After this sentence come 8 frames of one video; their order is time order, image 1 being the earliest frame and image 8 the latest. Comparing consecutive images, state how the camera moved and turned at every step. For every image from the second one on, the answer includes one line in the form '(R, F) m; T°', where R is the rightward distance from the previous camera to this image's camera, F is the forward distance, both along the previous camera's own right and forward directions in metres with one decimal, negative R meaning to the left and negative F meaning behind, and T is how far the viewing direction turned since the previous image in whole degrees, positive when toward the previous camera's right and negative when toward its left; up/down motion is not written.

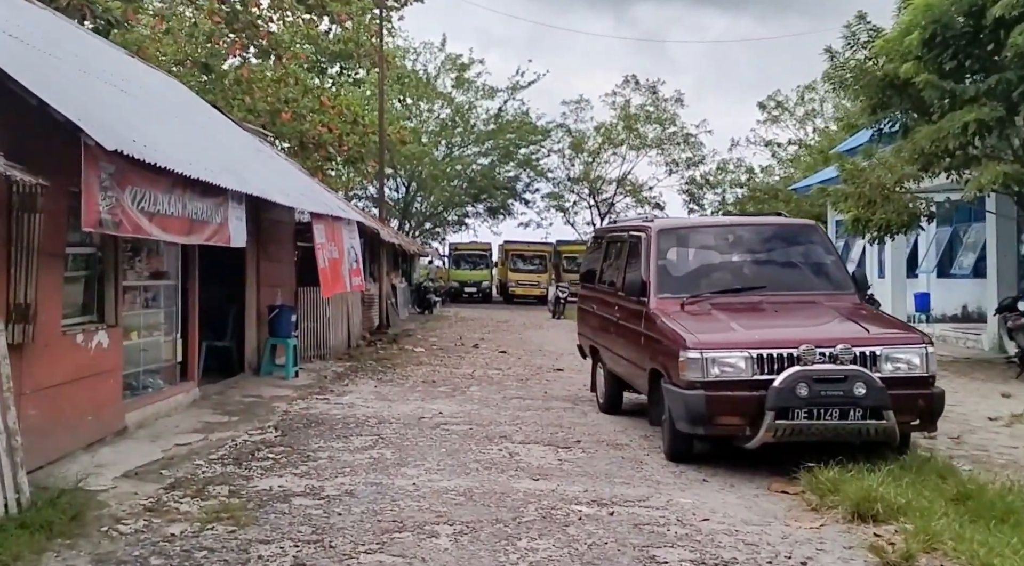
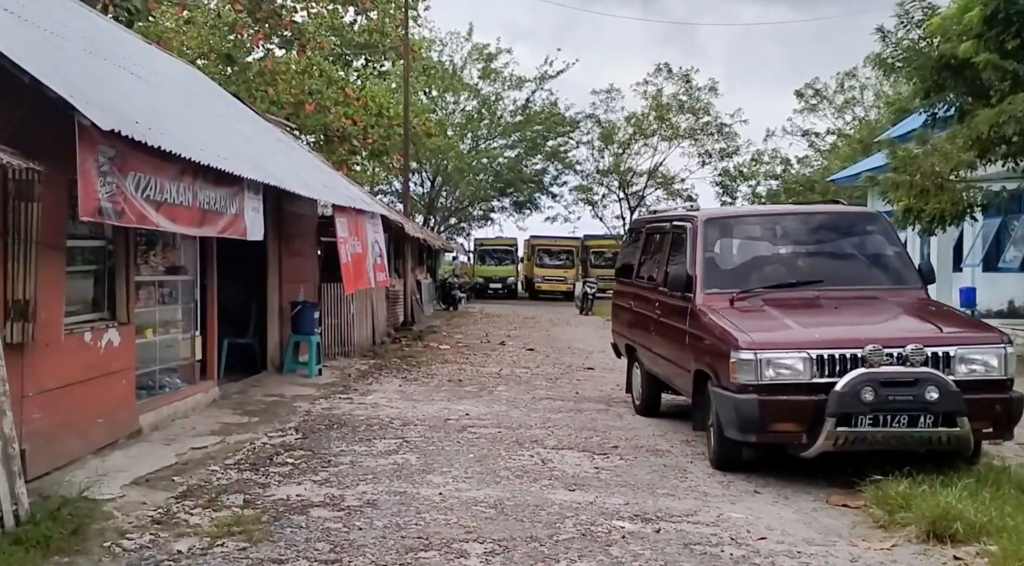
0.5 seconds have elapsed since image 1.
(-0.1, +0.5) m; -2°
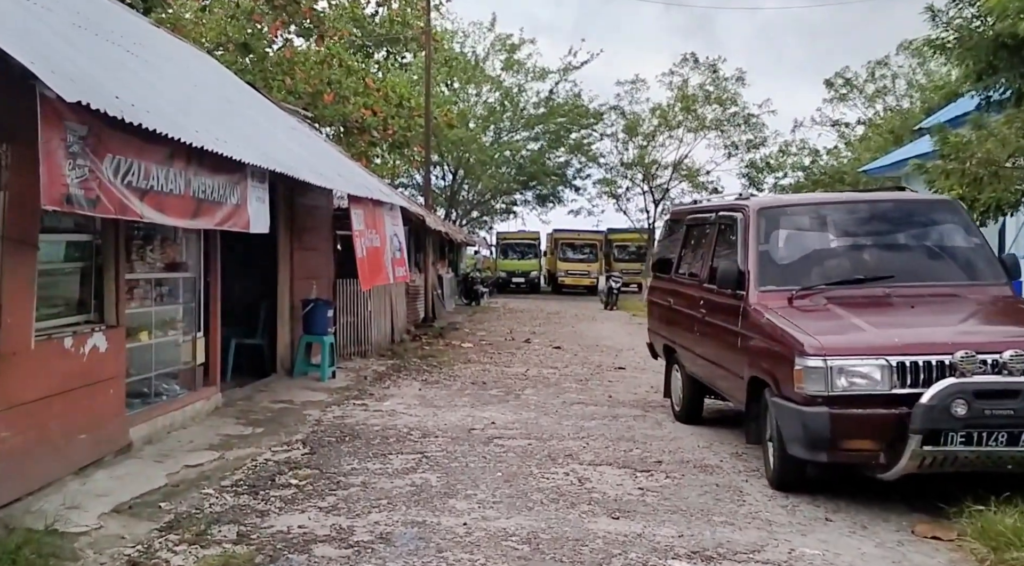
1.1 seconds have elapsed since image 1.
(-0.1, +0.8) m; -1°
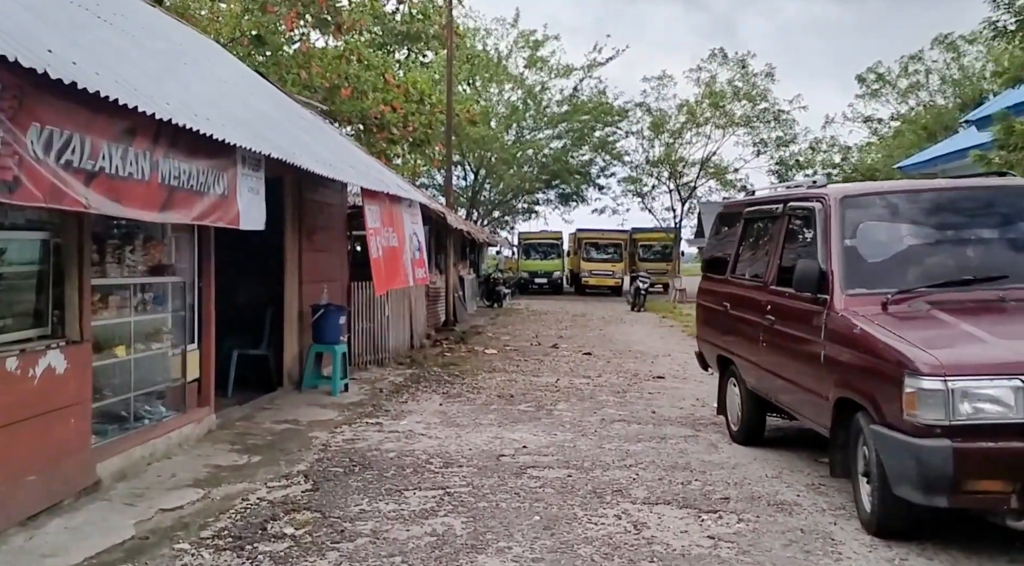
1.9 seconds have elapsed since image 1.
(-0.1, +1.0) m; -1°
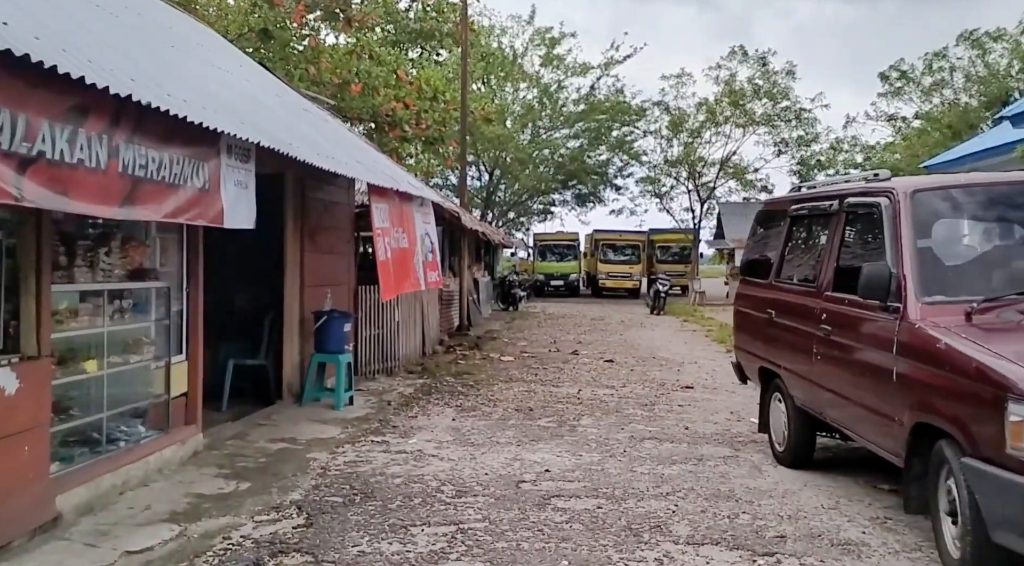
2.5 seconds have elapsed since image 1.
(0.0, +0.7) m; -1°
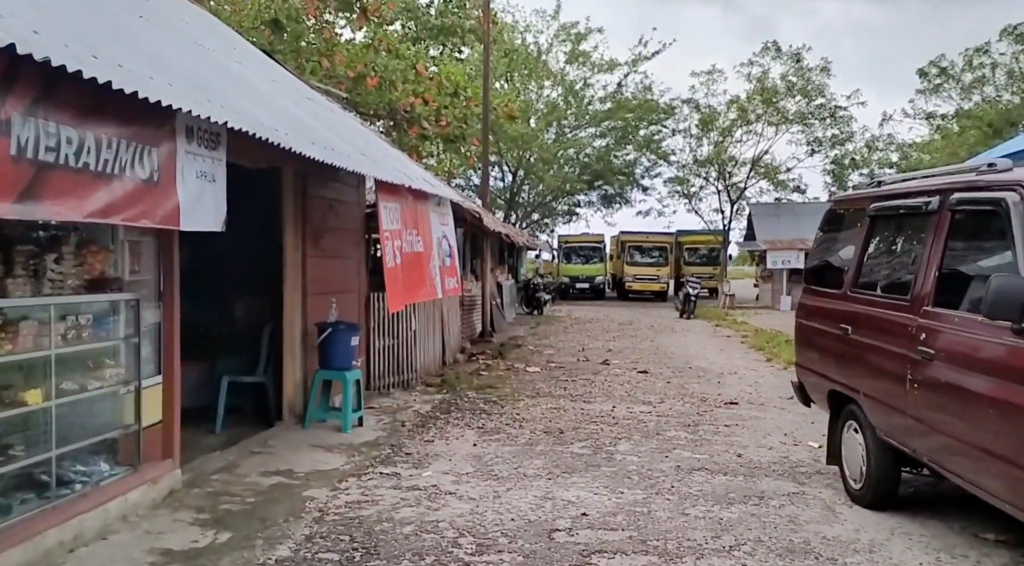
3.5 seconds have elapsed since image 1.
(0.0, +0.9) m; -1°
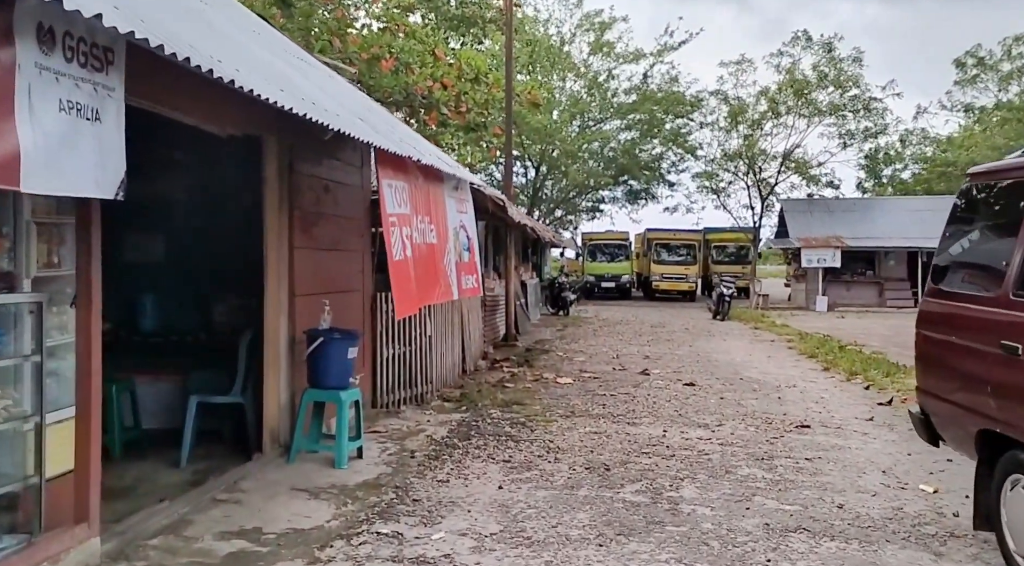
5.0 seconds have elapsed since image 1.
(-0.1, +1.5) m; -1°
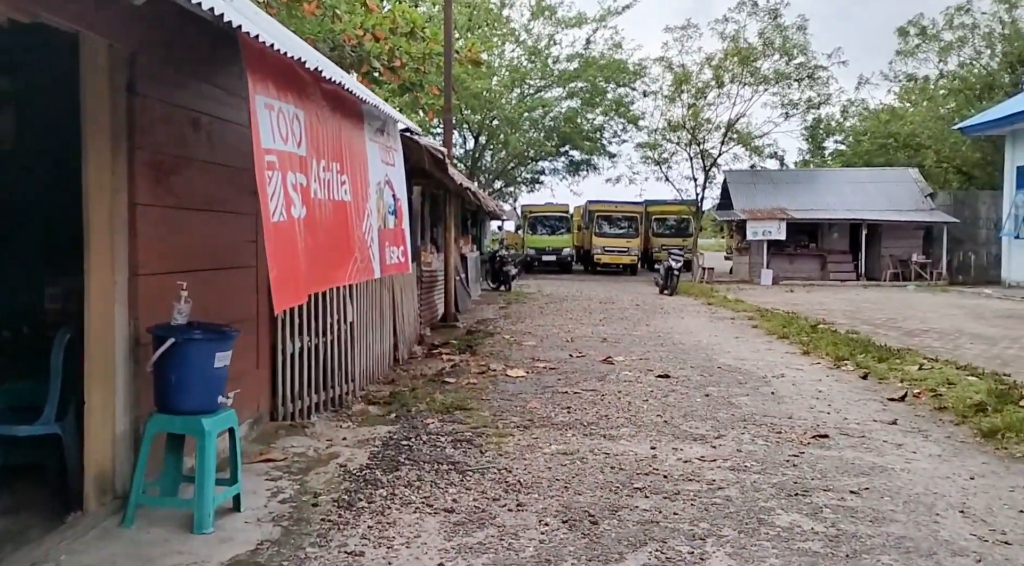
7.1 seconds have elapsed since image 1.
(-0.1, +1.9) m; +4°
